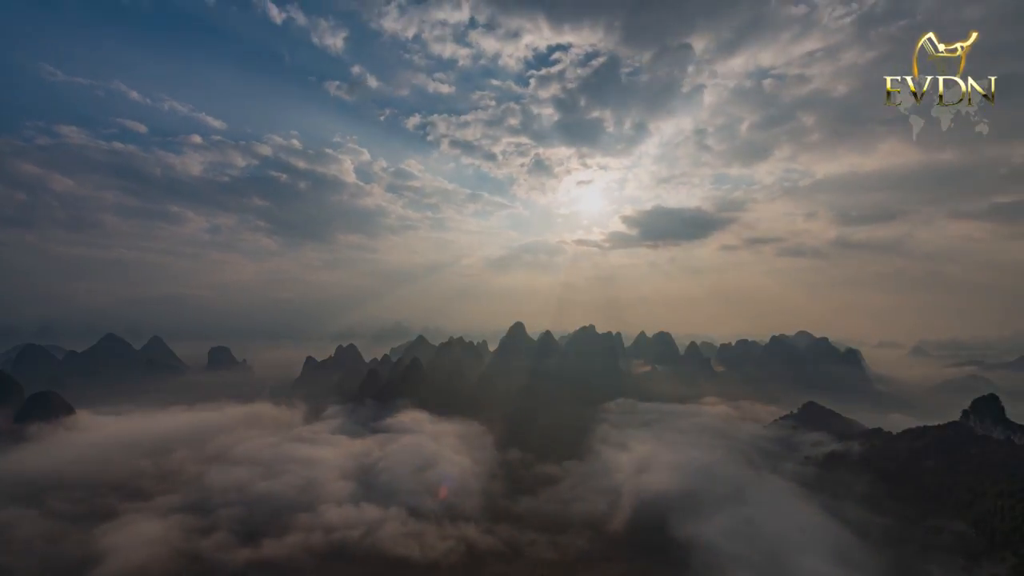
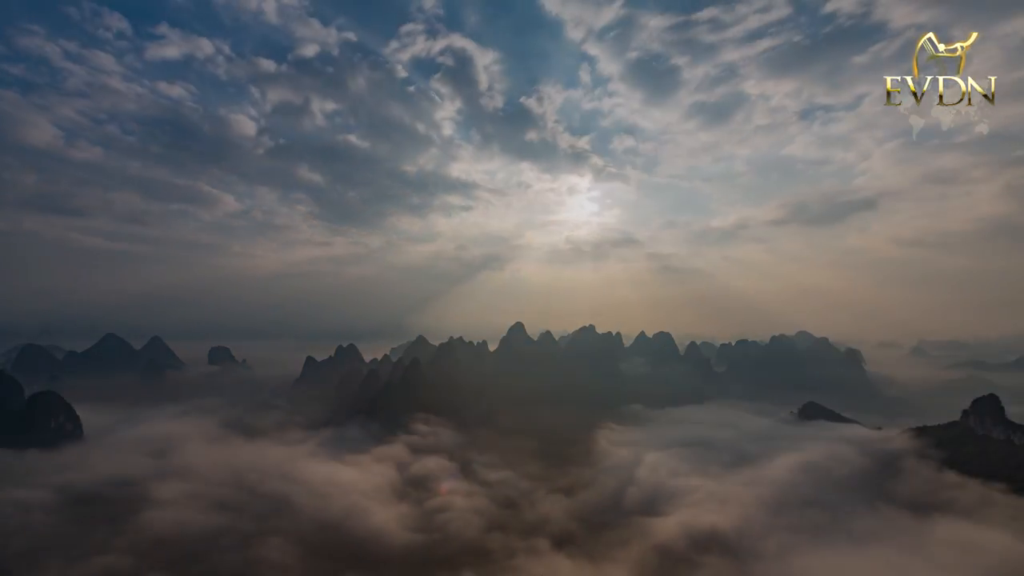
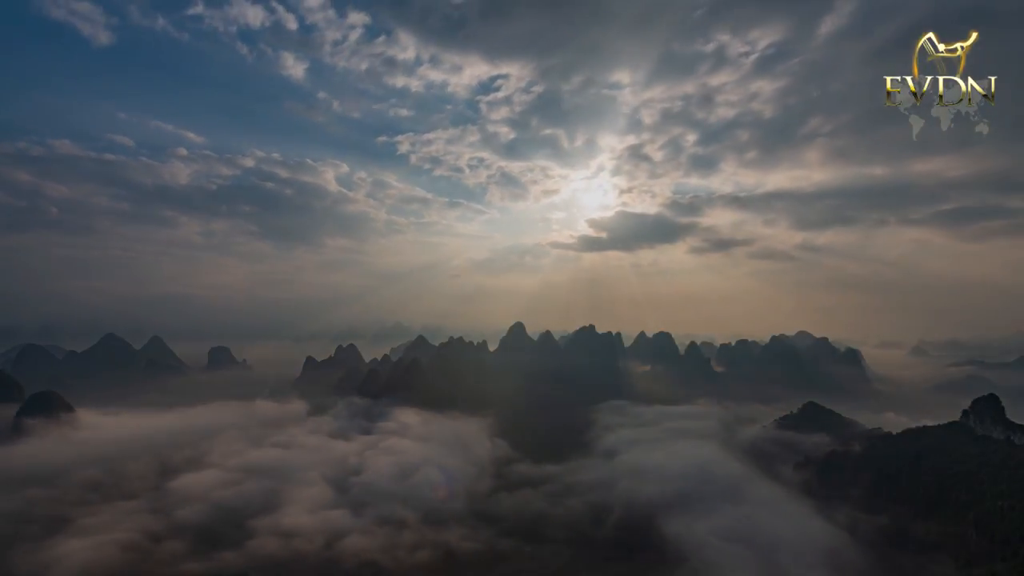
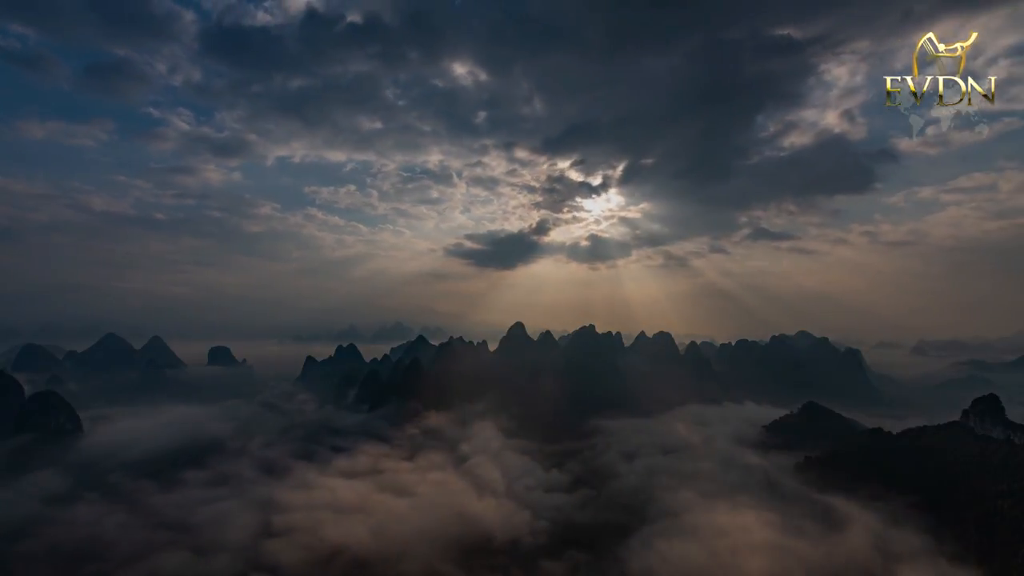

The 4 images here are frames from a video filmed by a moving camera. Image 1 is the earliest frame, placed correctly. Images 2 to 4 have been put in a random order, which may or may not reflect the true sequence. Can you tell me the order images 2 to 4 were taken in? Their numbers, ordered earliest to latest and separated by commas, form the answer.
3, 4, 2
